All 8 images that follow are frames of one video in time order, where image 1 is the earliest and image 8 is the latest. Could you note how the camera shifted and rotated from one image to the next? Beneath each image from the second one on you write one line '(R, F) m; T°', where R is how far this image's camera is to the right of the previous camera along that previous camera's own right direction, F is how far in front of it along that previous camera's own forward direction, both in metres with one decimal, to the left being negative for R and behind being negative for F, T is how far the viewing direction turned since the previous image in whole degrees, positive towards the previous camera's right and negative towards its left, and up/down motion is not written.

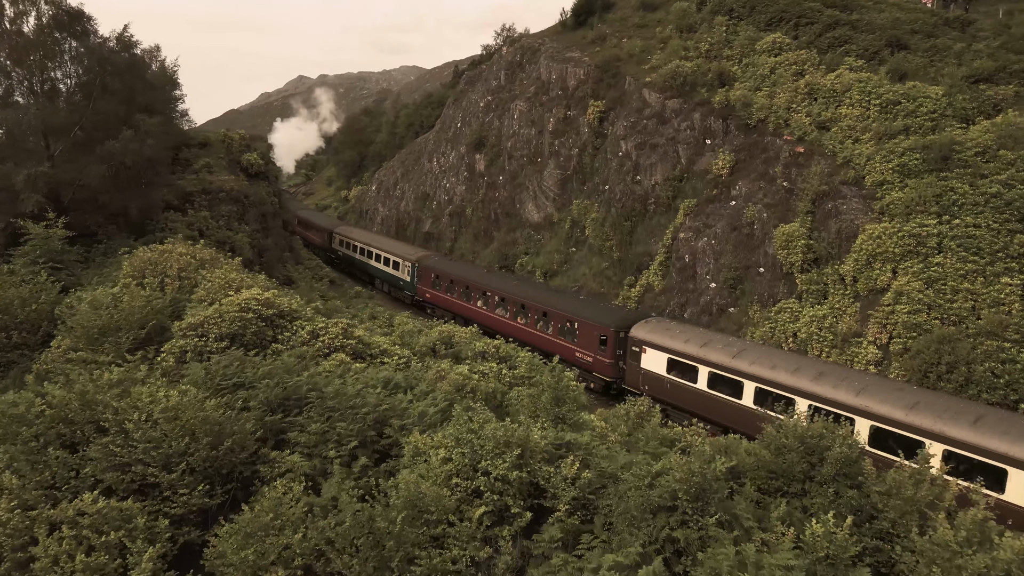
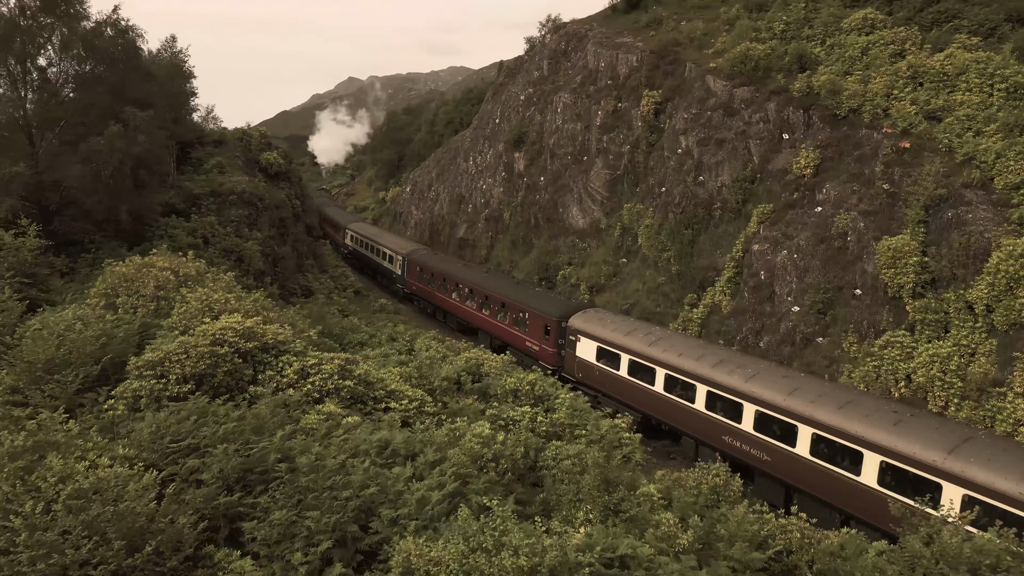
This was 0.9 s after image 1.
(+0.1, +3.1) m; -4°
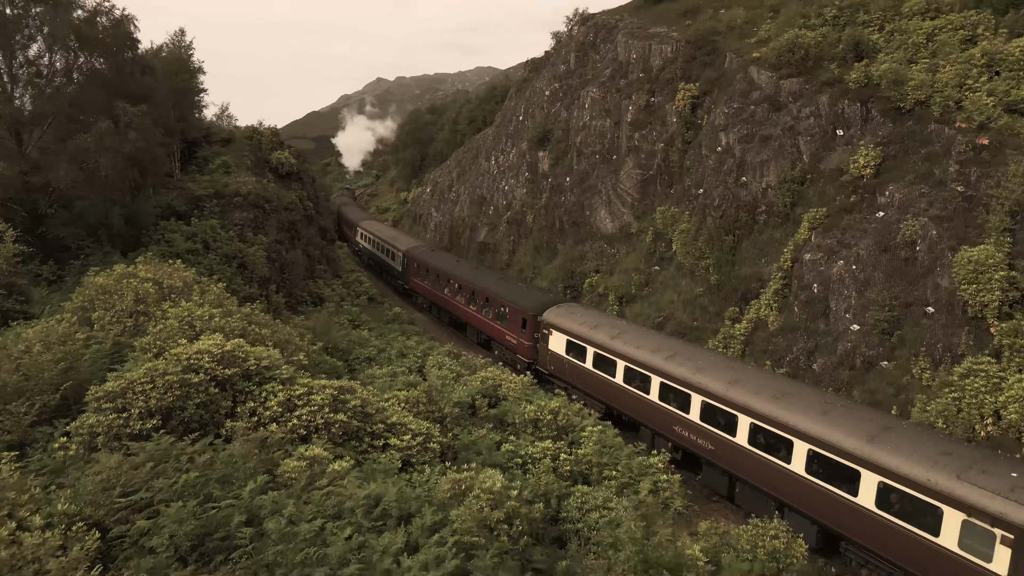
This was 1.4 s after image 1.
(+0.1, +1.7) m; -2°
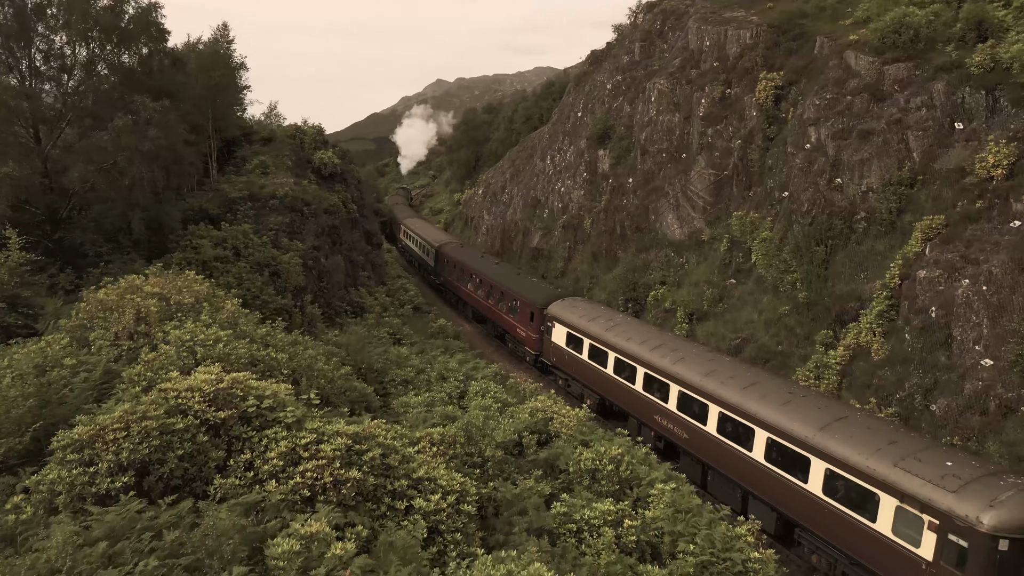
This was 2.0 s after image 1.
(0.0, +2.1) m; -4°
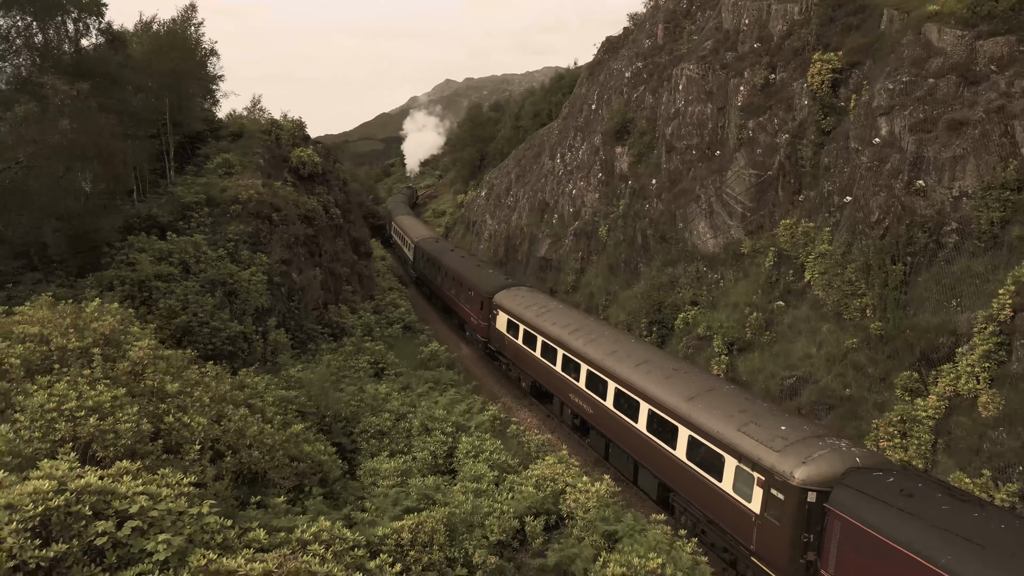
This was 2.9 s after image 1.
(+0.1, +3.1) m; -1°
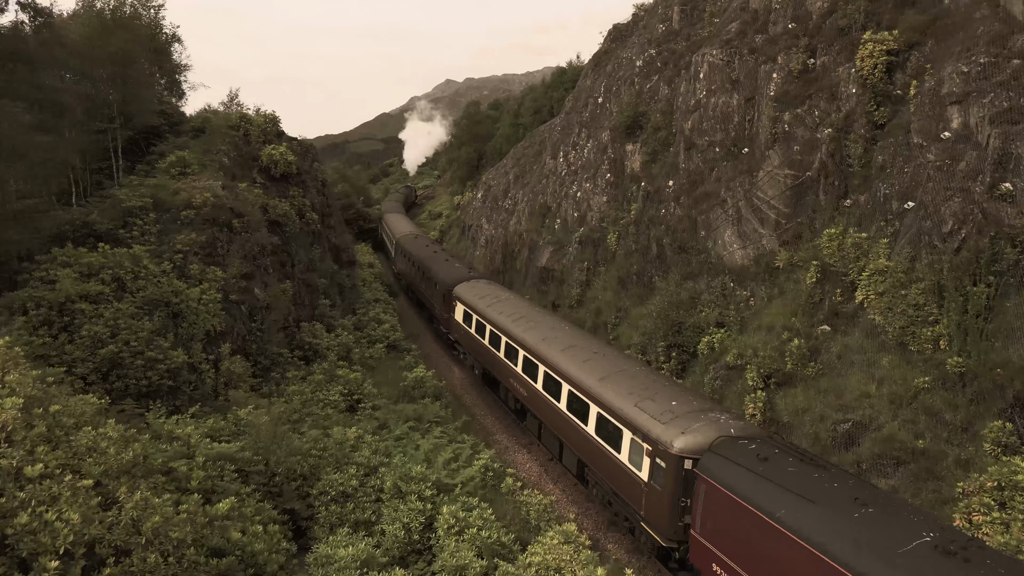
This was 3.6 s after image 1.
(+0.1, +2.4) m; 0°
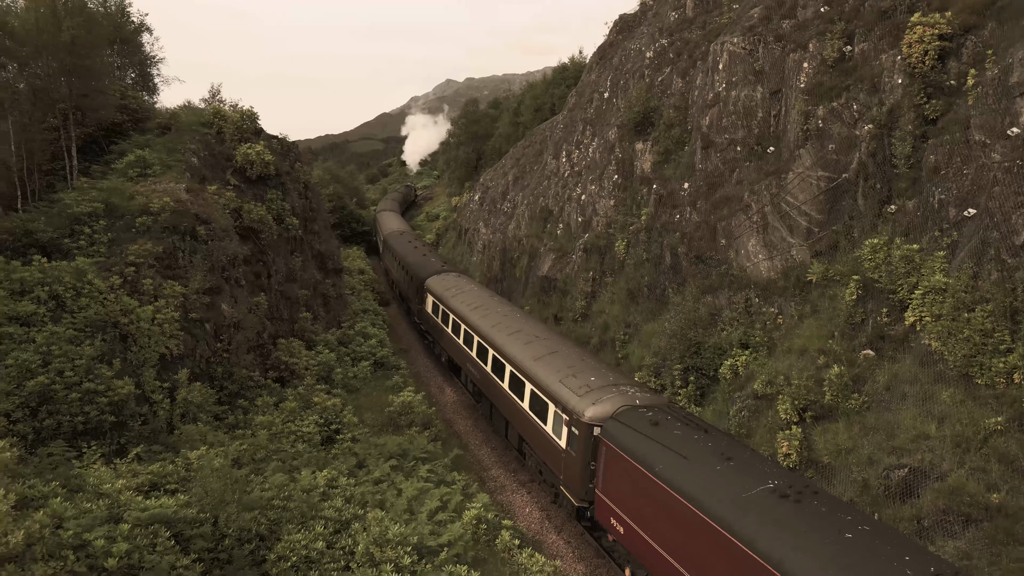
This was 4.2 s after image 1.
(0.0, +1.7) m; 0°
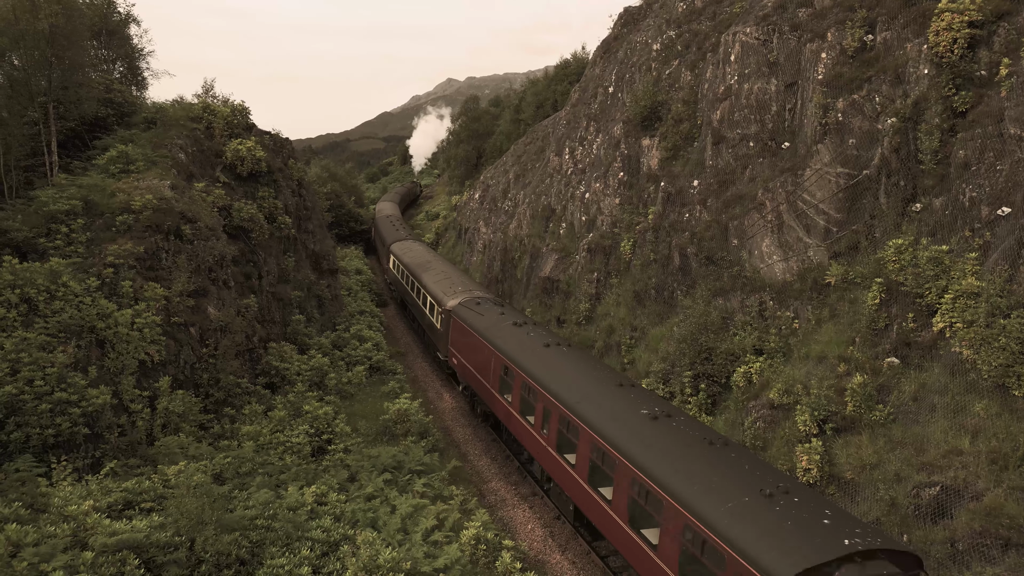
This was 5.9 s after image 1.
(0.0, +0.7) m; 0°
